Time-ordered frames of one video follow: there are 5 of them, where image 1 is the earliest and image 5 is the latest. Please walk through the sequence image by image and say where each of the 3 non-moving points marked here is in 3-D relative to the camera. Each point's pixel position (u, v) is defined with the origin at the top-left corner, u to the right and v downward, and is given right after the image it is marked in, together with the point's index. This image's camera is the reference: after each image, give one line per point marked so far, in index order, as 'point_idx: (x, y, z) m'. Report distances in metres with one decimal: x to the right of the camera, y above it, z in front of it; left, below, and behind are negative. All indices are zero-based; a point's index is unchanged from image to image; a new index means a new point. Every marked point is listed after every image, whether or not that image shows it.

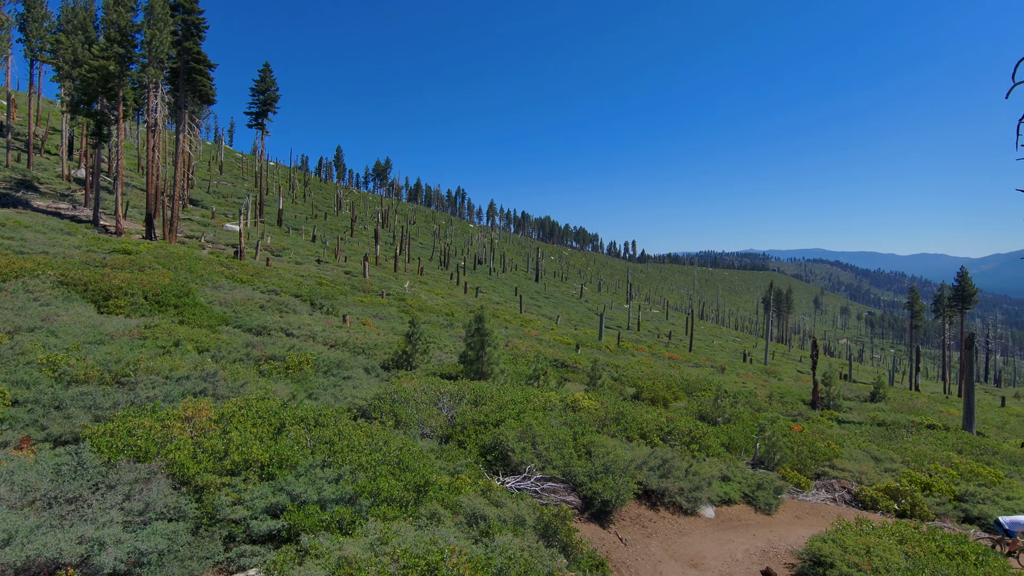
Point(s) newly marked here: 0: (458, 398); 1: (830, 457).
0: (-1.0, -2.0, +11.7) m
1: (+6.9, -3.6, +14.1) m
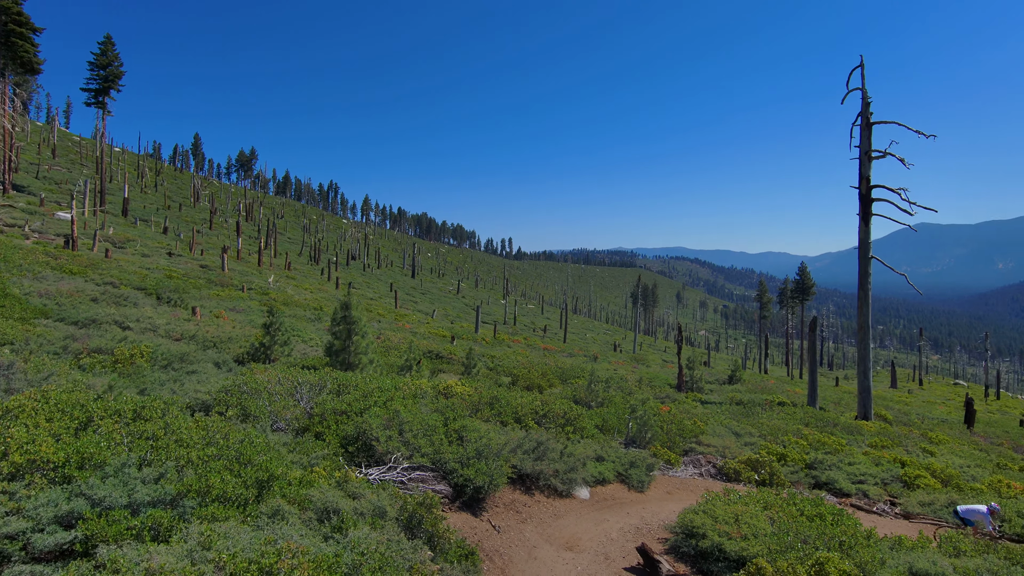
0: (-3.2, -1.7, +10.7) m
1: (+4.1, -3.2, +14.5) m
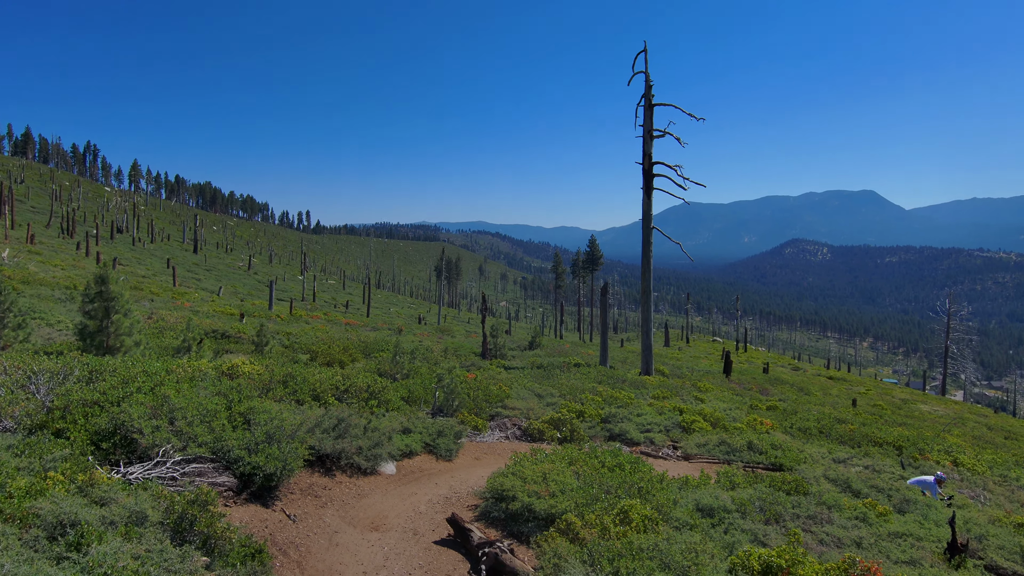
0: (-6.1, -1.2, +8.8) m
1: (-0.2, -2.5, +14.6) m
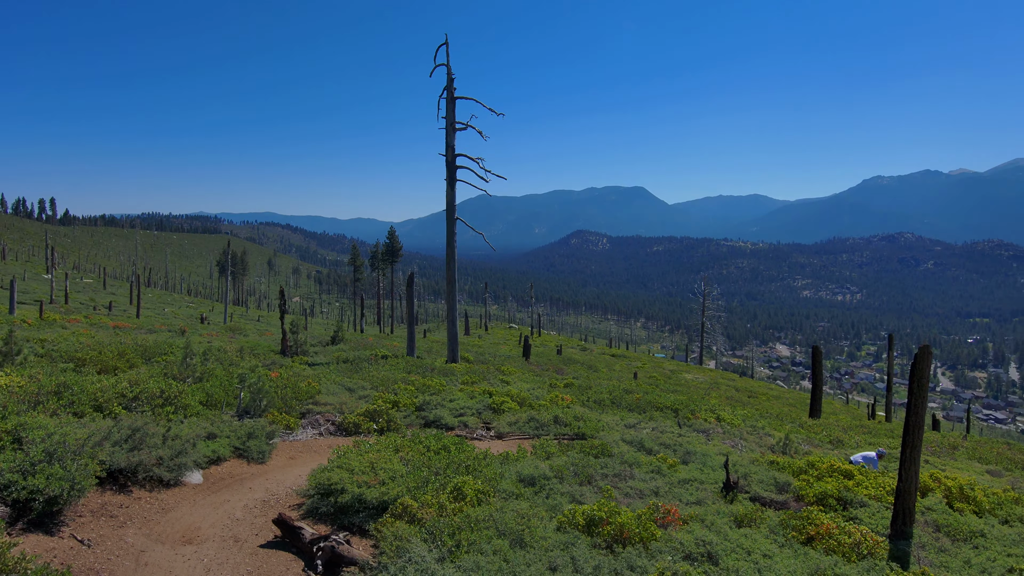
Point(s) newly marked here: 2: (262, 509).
0: (-8.2, -1.2, +6.8) m
1: (-4.3, -2.3, +14.1) m
2: (-2.9, -2.6, +7.6) m
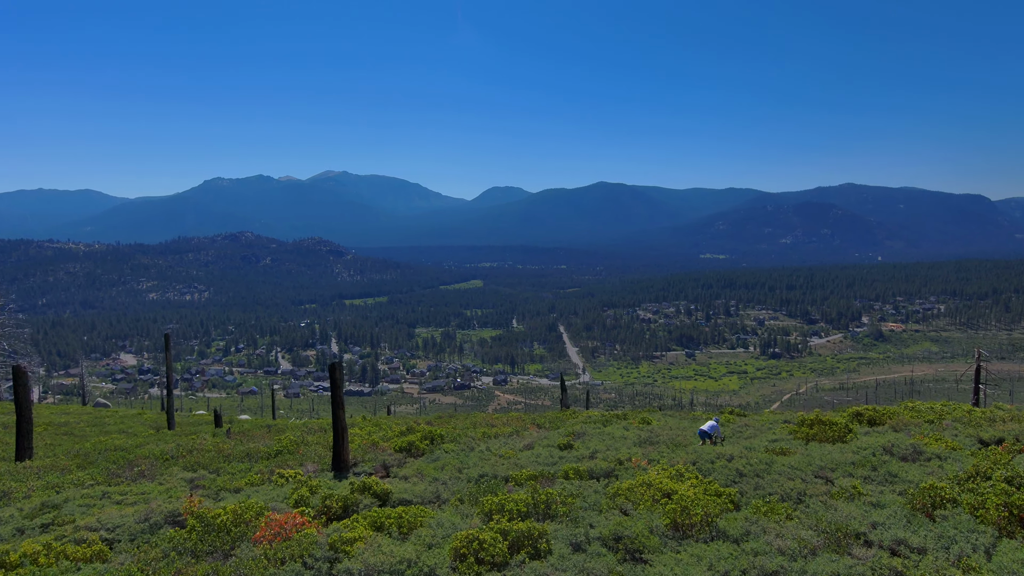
0: (-11.7, -2.1, -6.8) m
1: (-15.1, -3.2, +0.7) m
2: (-9.1, -3.1, -2.1) m
